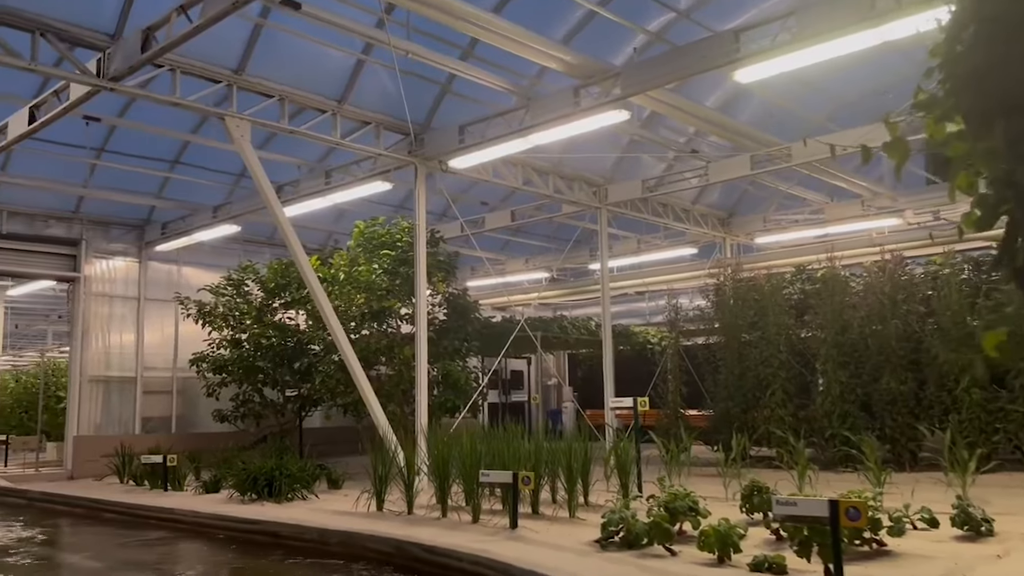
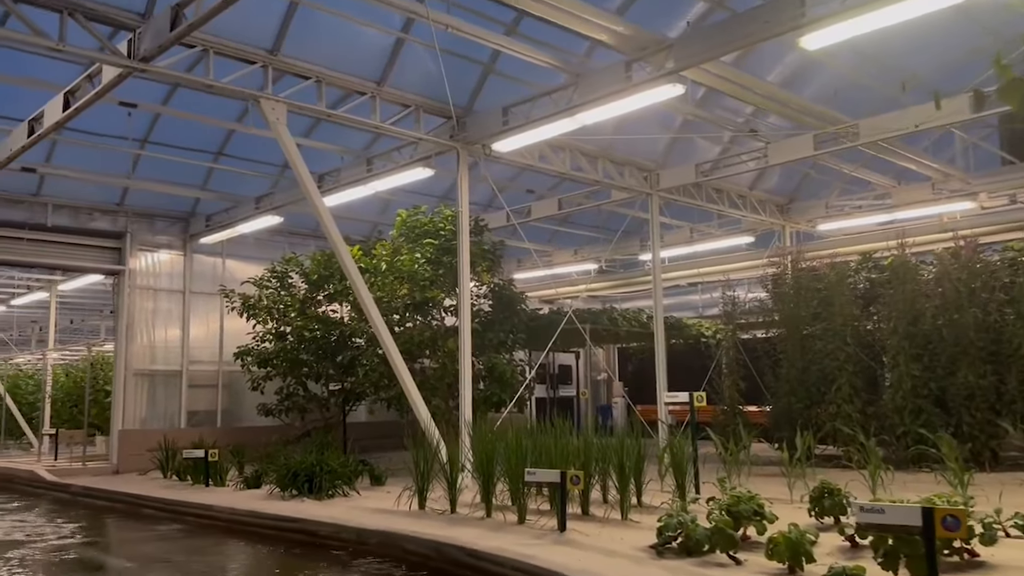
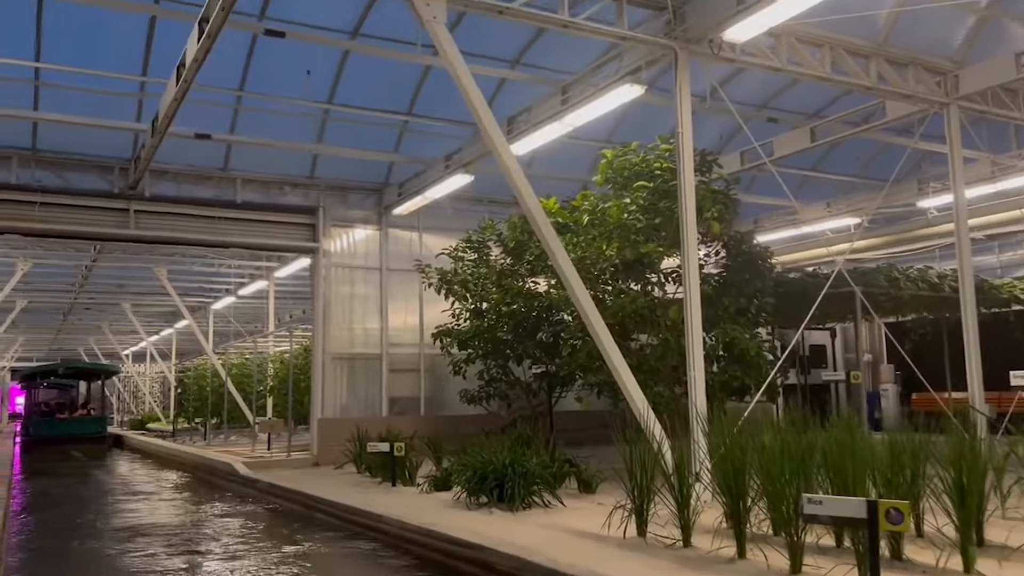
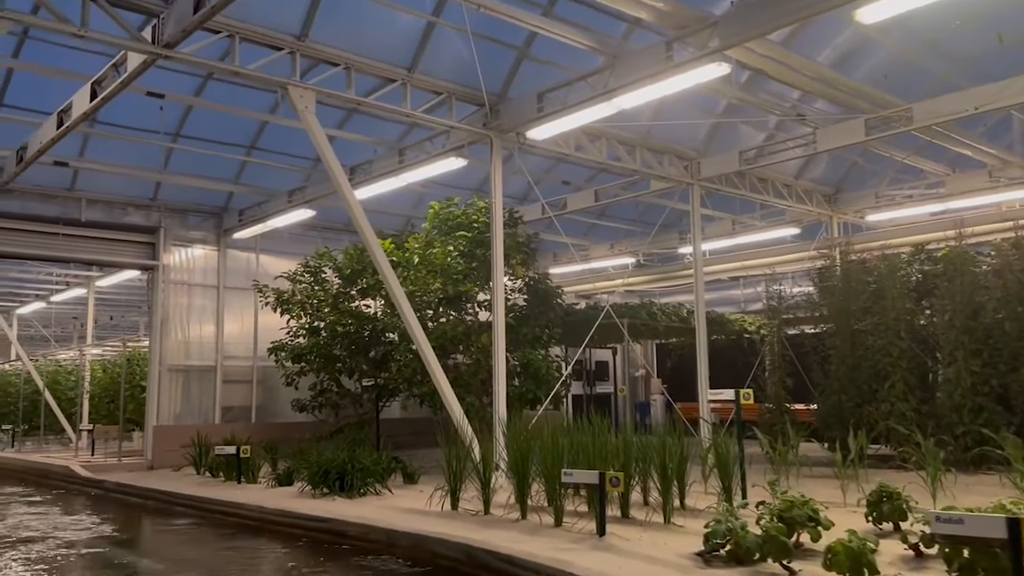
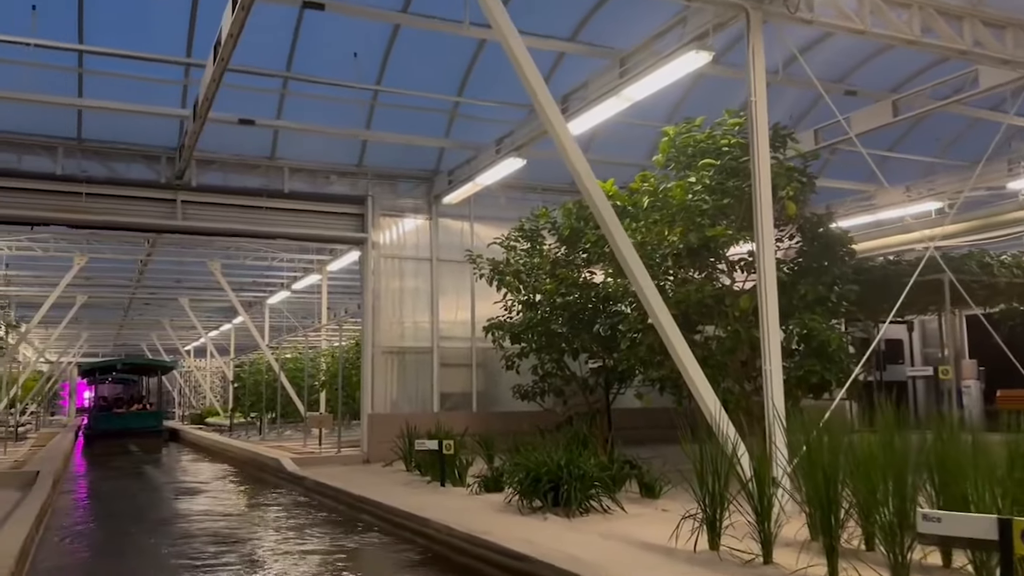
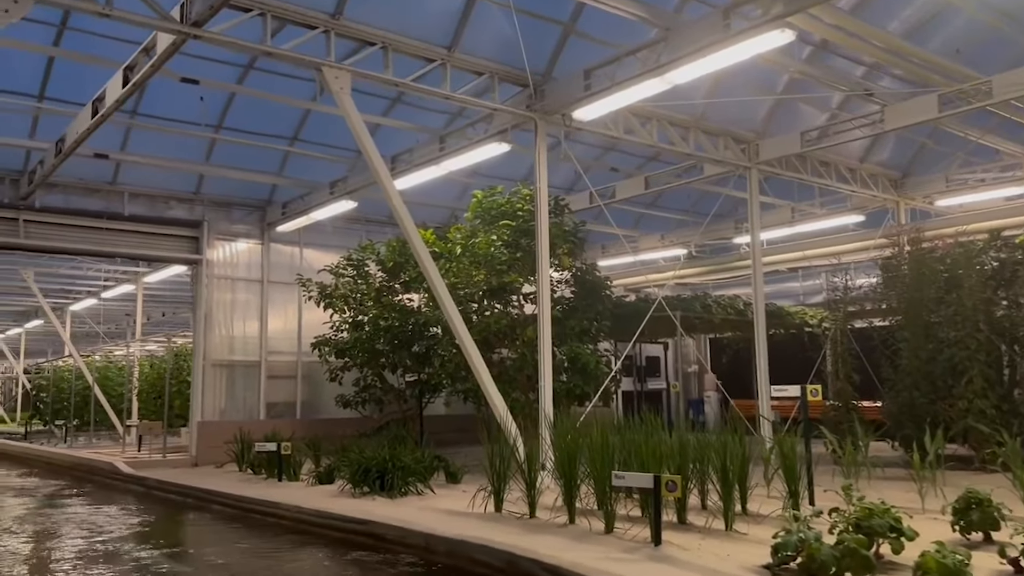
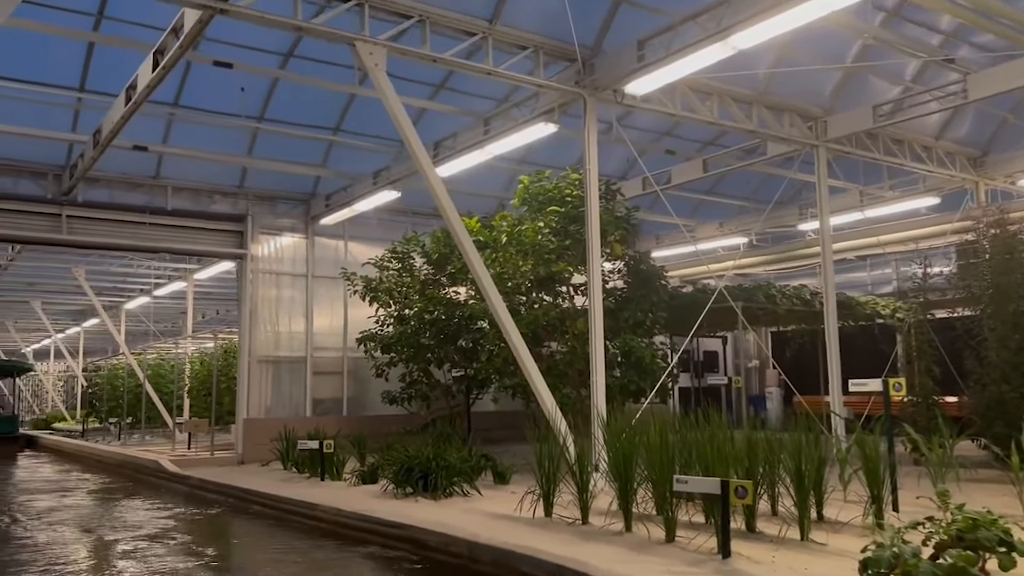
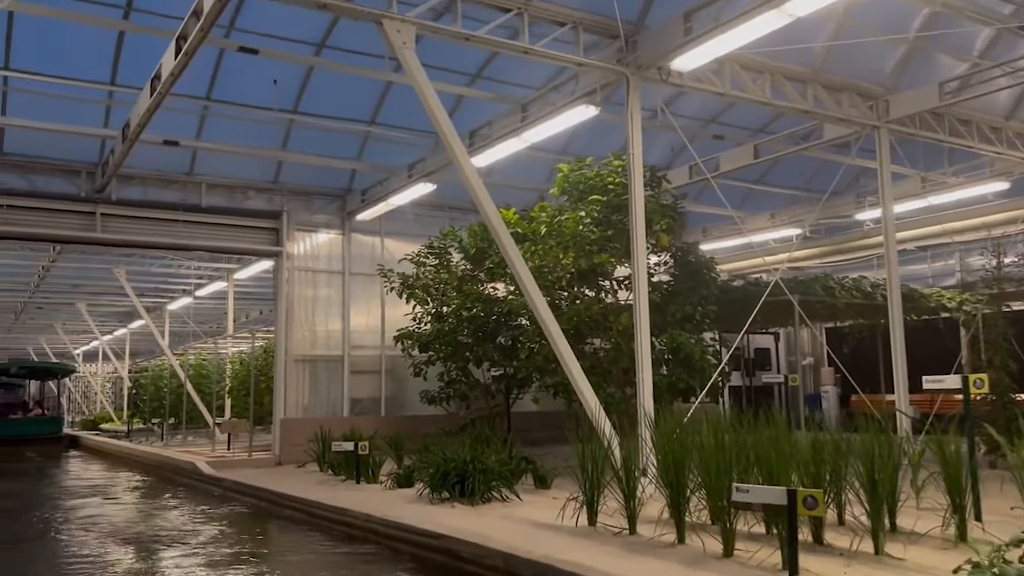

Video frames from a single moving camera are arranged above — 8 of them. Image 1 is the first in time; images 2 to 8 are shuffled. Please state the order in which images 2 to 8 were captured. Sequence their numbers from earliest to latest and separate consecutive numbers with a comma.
2, 4, 6, 7, 8, 3, 5
